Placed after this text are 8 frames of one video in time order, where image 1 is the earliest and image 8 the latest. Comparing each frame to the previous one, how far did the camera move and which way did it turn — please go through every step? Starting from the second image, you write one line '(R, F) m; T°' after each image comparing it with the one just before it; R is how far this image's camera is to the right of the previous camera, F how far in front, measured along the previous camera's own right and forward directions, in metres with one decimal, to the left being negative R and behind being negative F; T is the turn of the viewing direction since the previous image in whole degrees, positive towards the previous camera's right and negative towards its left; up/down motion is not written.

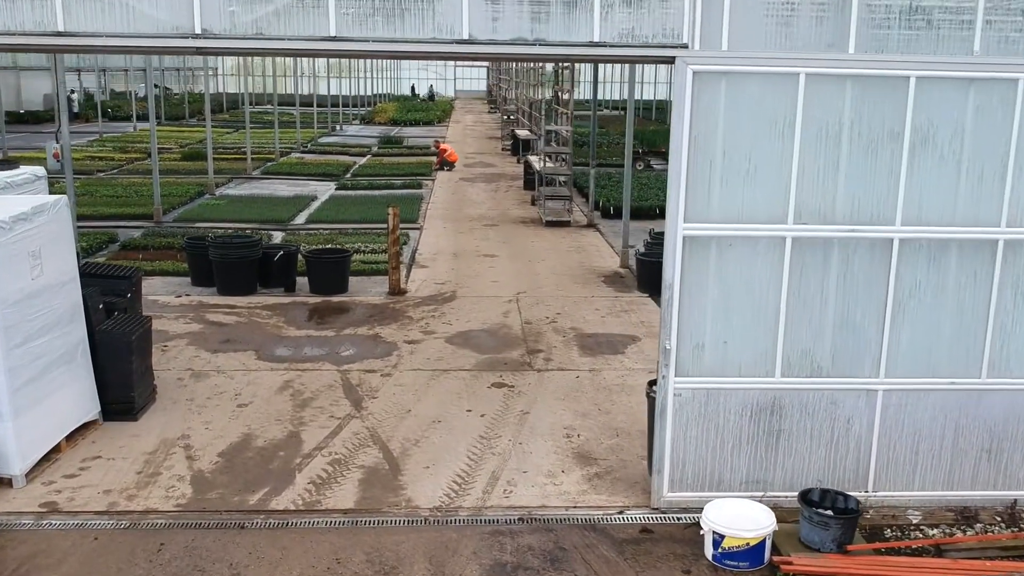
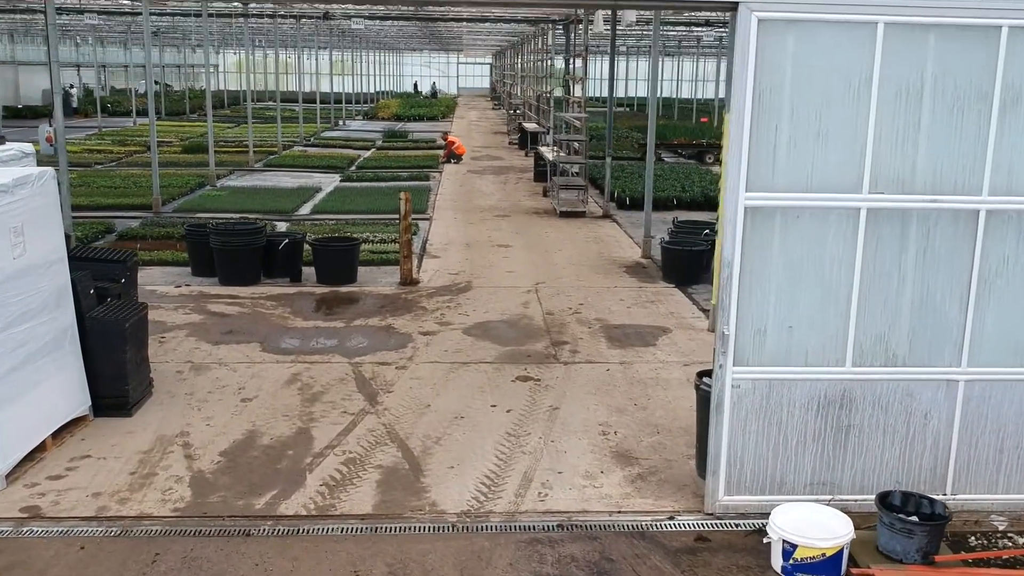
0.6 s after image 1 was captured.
(-0.2, +0.8) m; 0°
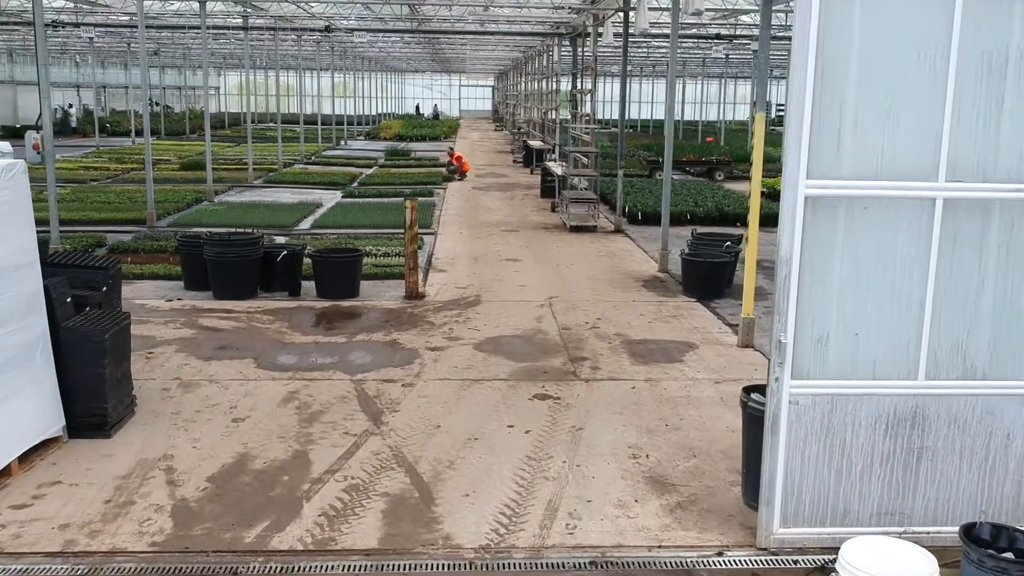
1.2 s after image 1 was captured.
(-0.2, +0.8) m; 0°
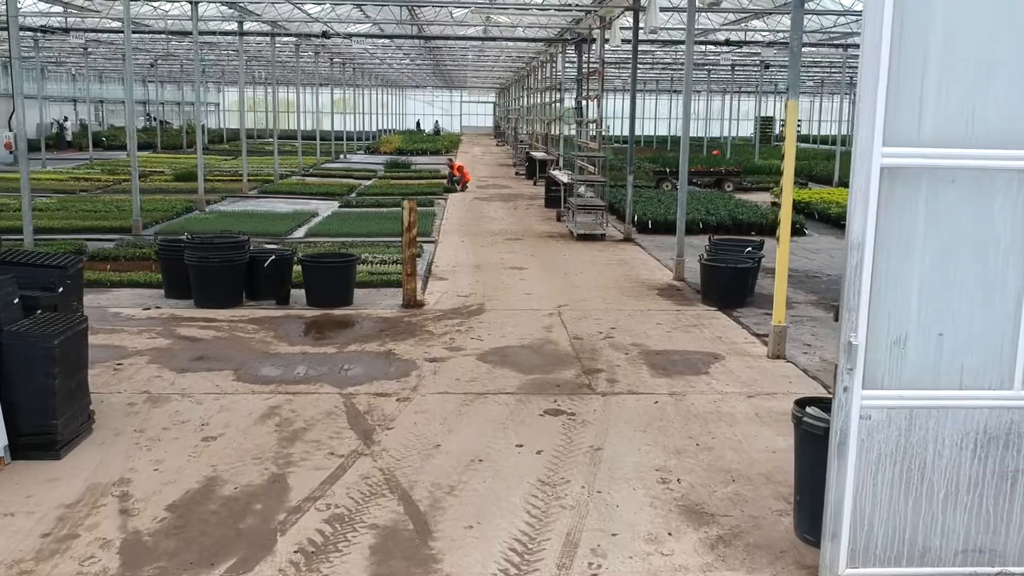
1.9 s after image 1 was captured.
(-0.1, +0.9) m; 0°
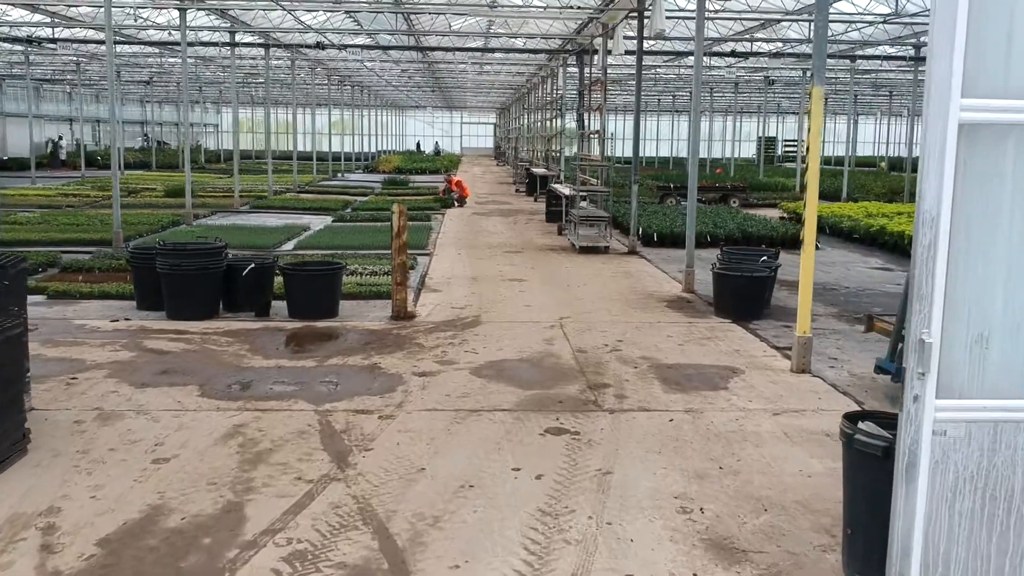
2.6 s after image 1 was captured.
(0.0, +0.8) m; 0°
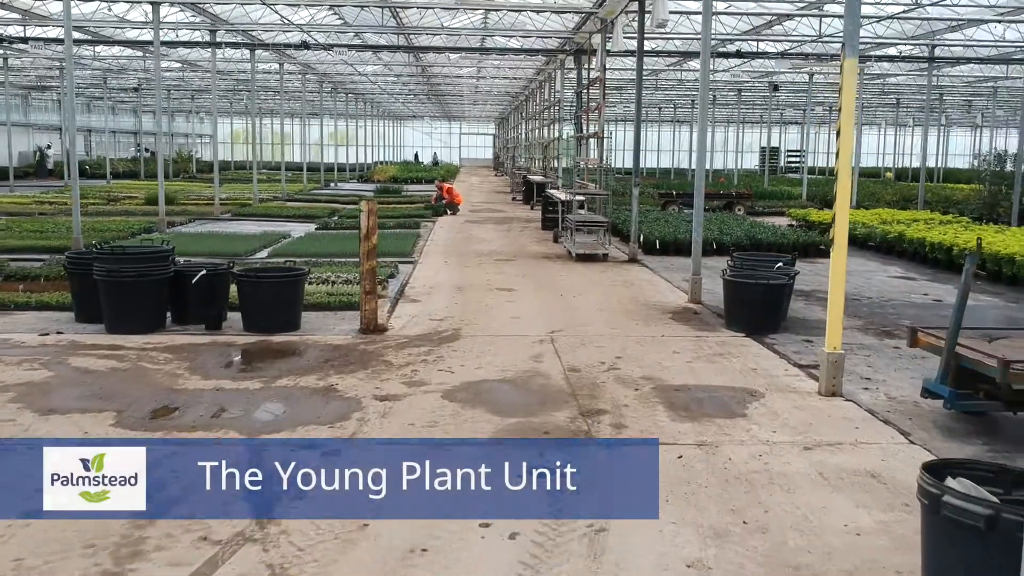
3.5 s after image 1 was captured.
(+0.2, +1.2) m; 0°
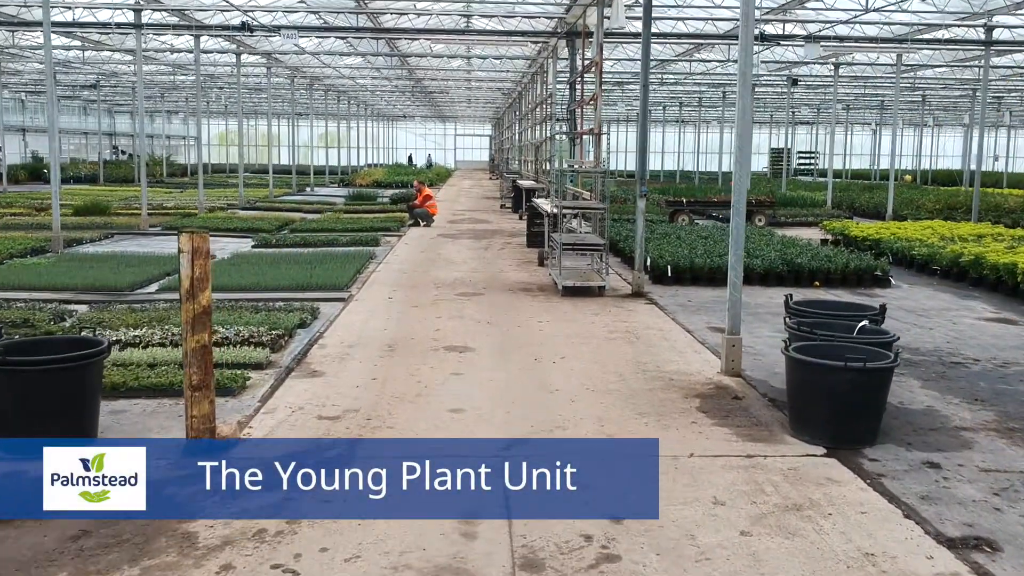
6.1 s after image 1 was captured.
(+0.4, +3.7) m; 0°
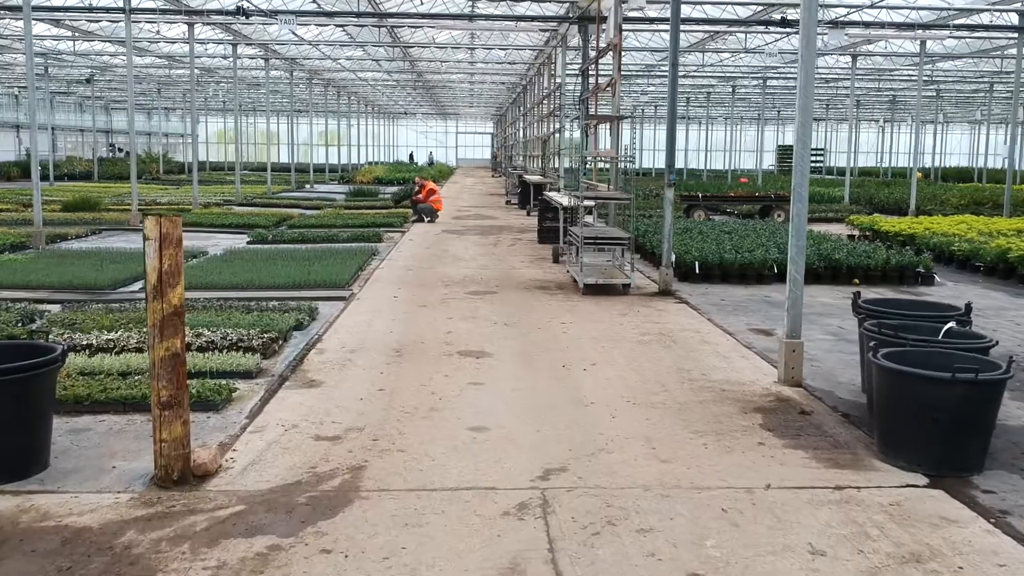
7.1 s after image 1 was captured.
(-0.2, +1.0) m; 0°
